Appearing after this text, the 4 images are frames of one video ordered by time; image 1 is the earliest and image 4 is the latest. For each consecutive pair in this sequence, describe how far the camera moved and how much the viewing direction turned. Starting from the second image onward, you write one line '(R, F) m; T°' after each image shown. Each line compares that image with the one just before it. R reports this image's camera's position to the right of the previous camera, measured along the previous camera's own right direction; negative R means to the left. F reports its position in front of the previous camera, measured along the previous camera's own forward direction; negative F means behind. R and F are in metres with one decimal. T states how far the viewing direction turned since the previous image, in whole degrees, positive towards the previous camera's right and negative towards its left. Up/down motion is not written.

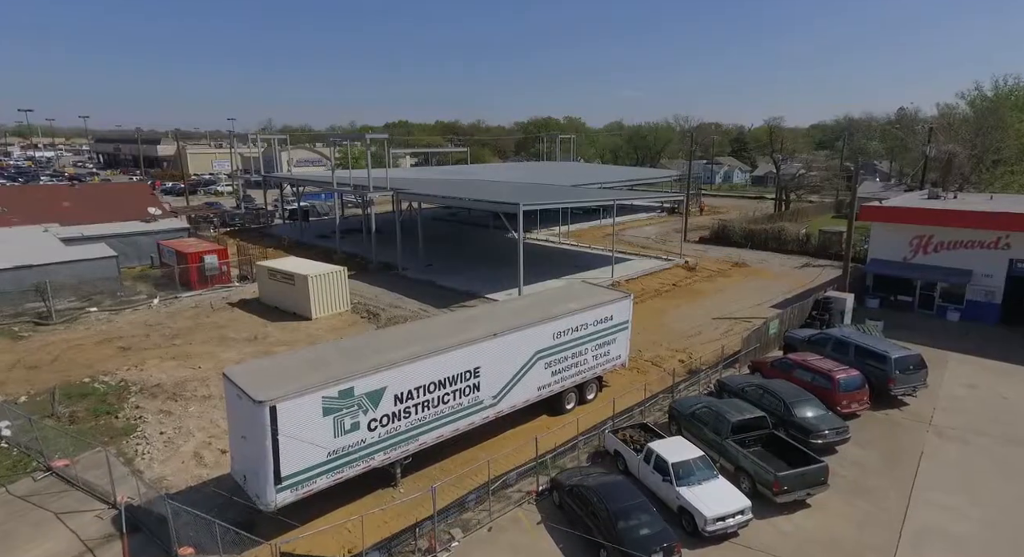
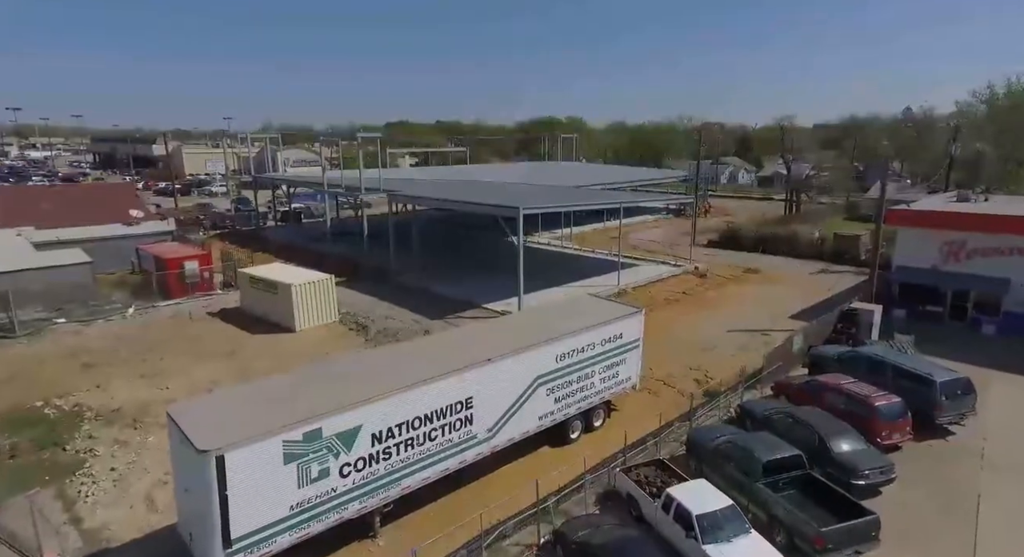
(+0.1, +1.6) m; 0°
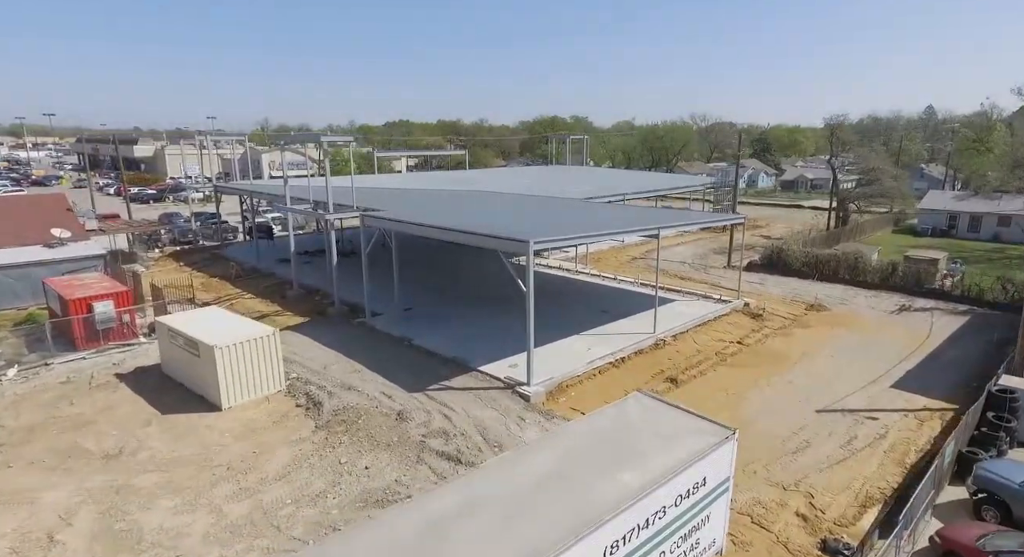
(-0.1, +5.5) m; 0°
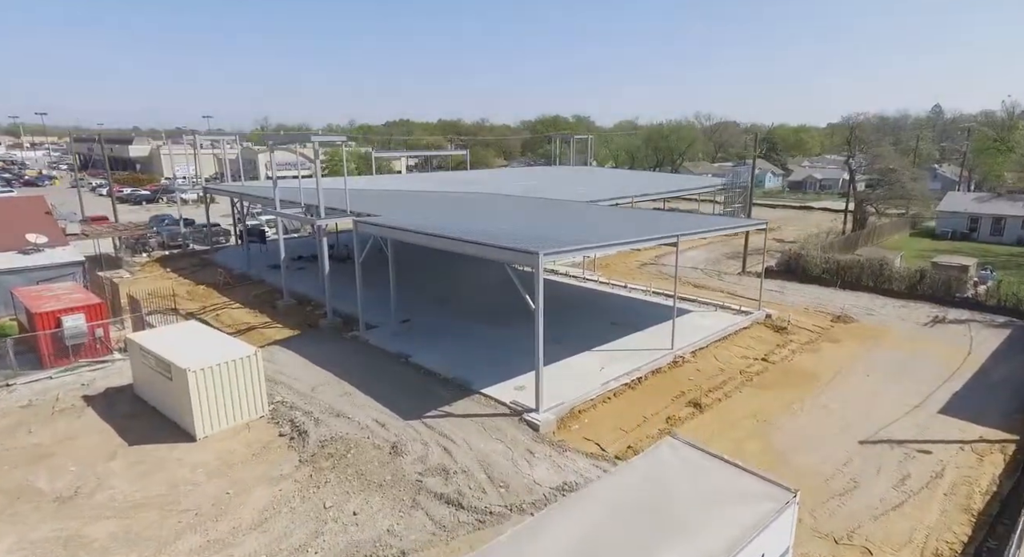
(-0.1, +1.5) m; 0°
